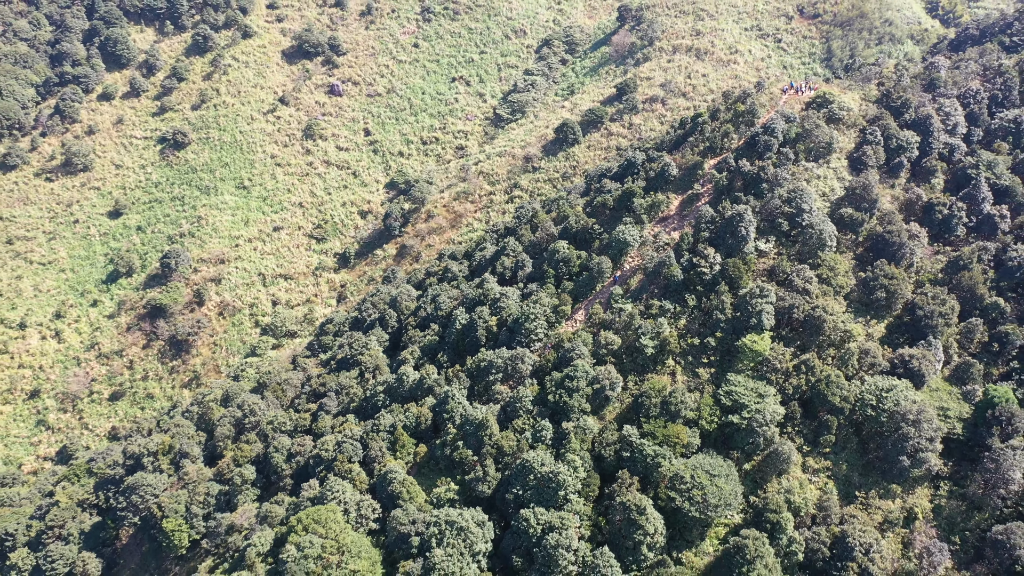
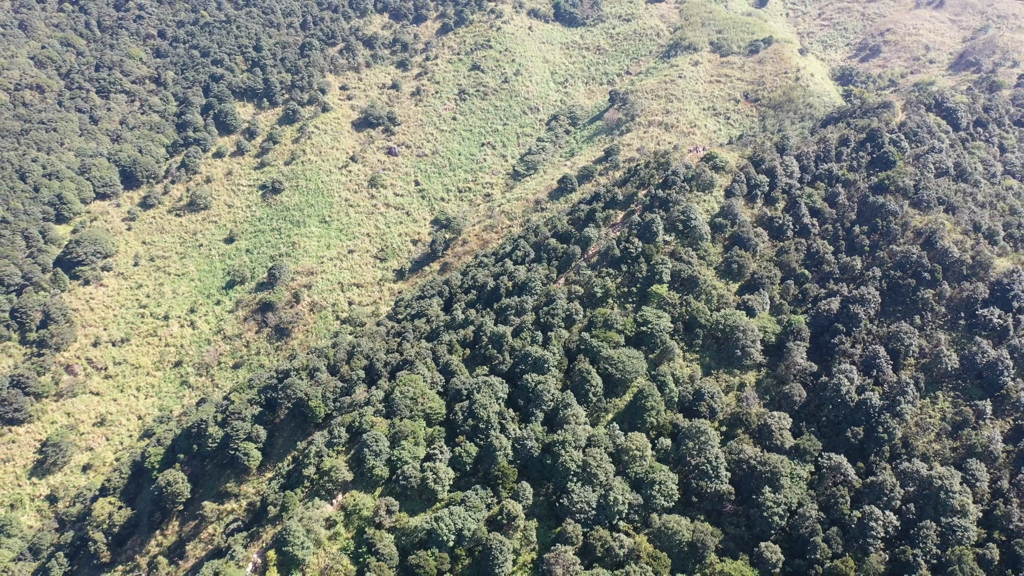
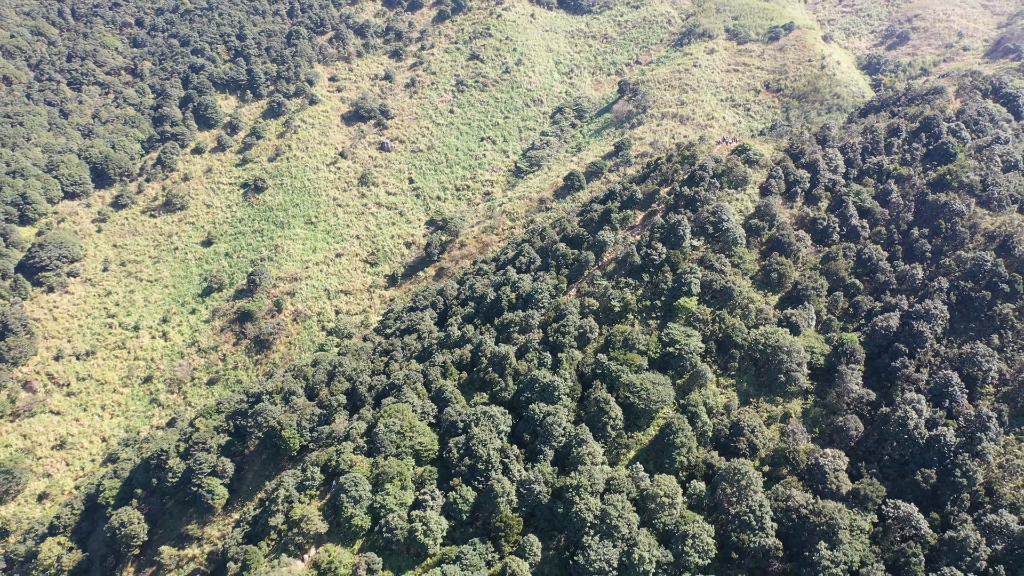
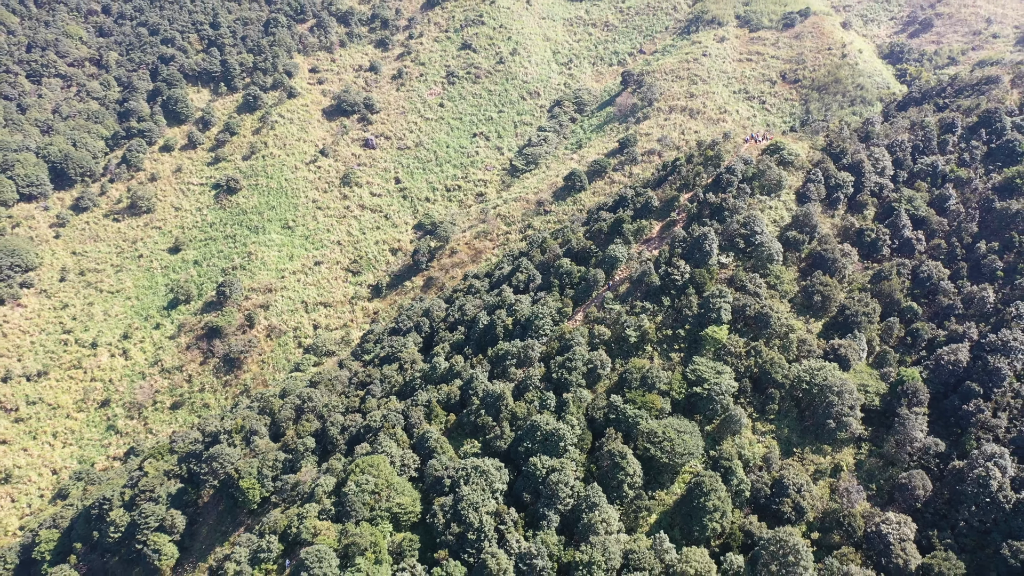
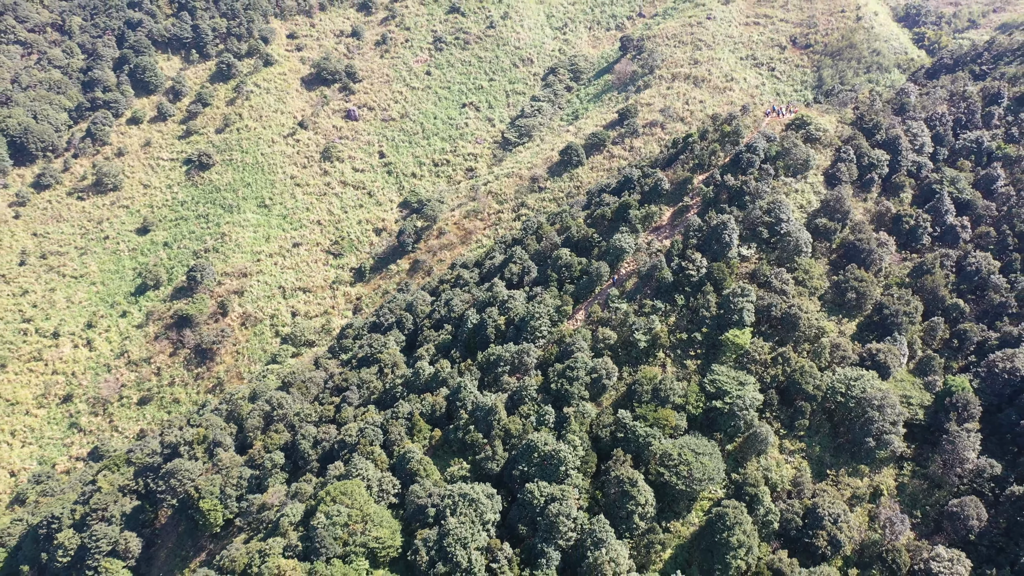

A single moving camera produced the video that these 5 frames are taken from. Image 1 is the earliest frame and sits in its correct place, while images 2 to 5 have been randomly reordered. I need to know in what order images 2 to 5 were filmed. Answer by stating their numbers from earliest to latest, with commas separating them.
5, 4, 3, 2
